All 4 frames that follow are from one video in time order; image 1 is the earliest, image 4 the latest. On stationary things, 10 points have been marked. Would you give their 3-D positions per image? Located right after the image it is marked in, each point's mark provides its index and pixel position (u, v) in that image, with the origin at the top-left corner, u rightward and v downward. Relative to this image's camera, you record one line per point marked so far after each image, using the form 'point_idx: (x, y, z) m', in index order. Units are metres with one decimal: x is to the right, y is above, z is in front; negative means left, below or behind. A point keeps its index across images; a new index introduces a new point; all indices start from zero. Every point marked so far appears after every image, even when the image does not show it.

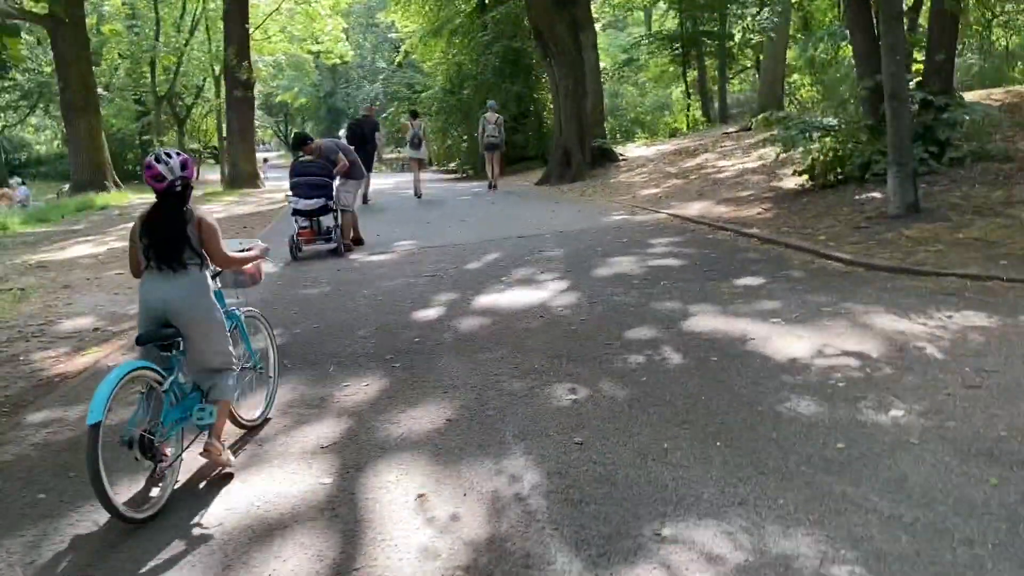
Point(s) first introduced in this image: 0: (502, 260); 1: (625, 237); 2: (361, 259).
0: (-0.1, +0.3, +10.7) m
1: (+1.5, +0.7, +11.6) m
2: (-2.0, +0.4, +11.7) m
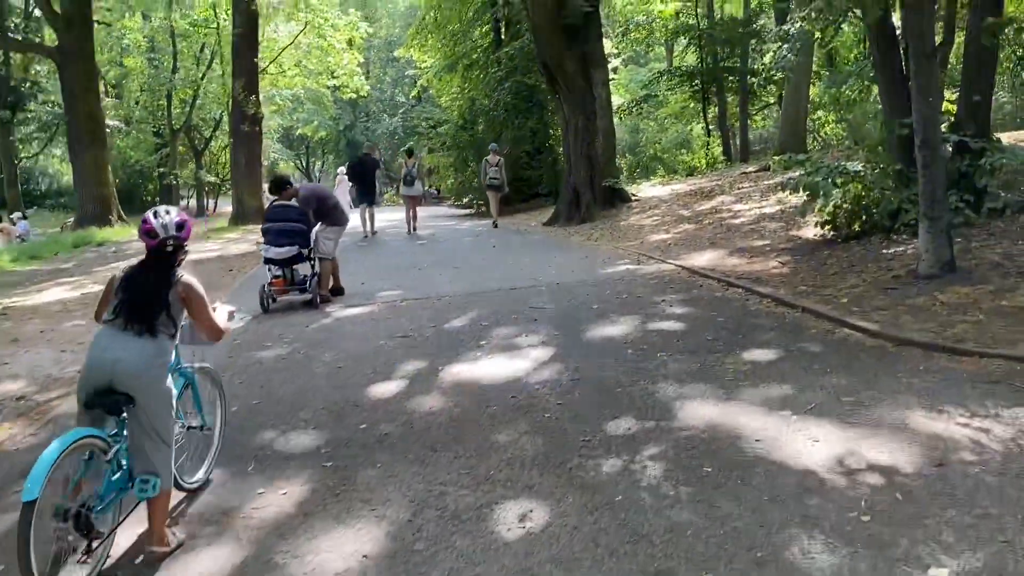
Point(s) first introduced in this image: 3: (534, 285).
0: (-0.3, -0.3, +9.6) m
1: (+1.4, 0.0, +10.5) m
2: (-2.1, -0.3, +10.7) m
3: (+0.3, 0.0, +11.5) m
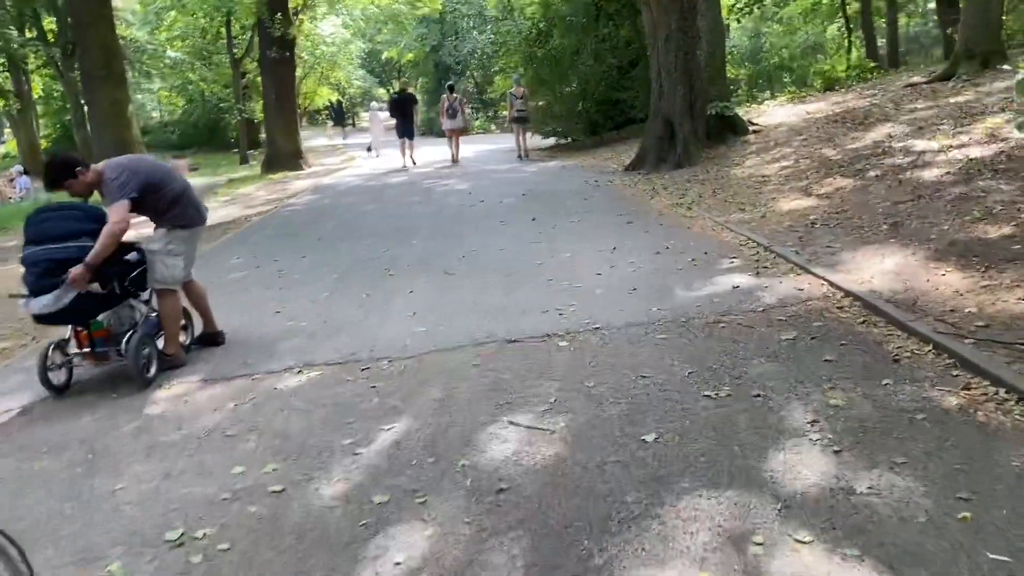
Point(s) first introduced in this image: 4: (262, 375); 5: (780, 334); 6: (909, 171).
0: (-0.5, -0.9, +4.3) m
1: (+1.2, -0.5, +5.0) m
2: (-2.2, -0.7, +5.6) m
3: (+0.2, -0.3, +6.0) m
4: (-1.7, -0.6, +6.0) m
5: (+1.7, -0.3, +5.5) m
6: (+4.2, +1.3, +9.4) m
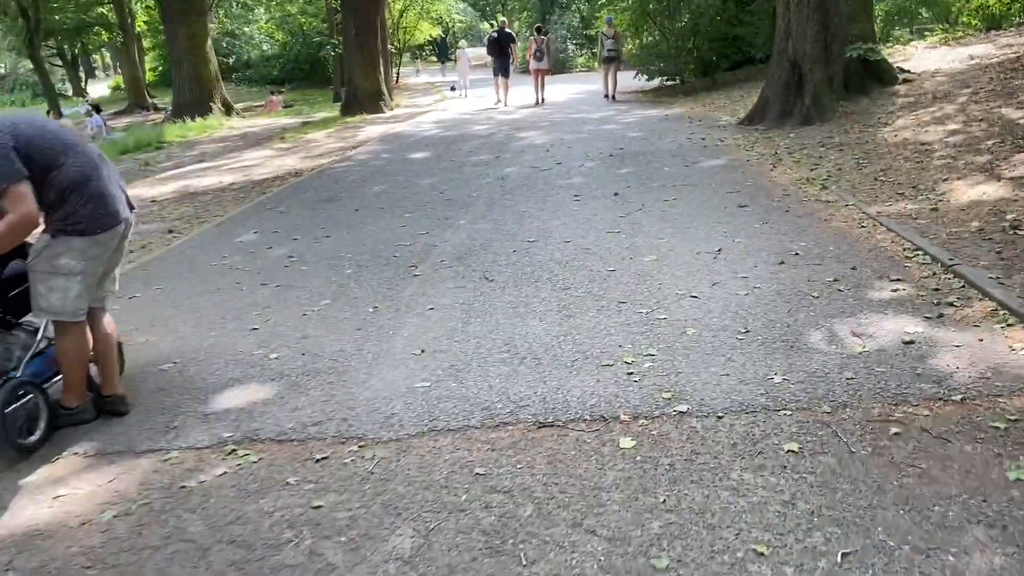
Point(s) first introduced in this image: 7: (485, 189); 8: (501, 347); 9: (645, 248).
0: (-0.6, -1.2, +2.3) m
1: (+1.3, -0.8, +2.7) m
2: (-2.1, -0.9, +3.8) m
3: (+0.4, -0.6, +3.9) m
4: (-1.5, -0.8, +4.1) m
5: (+1.8, -0.6, +3.2) m
6: (+4.8, +1.1, +6.6) m
7: (-0.3, +1.1, +9.8) m
8: (-0.1, -0.3, +4.9) m
9: (+1.0, +0.3, +6.6) m
